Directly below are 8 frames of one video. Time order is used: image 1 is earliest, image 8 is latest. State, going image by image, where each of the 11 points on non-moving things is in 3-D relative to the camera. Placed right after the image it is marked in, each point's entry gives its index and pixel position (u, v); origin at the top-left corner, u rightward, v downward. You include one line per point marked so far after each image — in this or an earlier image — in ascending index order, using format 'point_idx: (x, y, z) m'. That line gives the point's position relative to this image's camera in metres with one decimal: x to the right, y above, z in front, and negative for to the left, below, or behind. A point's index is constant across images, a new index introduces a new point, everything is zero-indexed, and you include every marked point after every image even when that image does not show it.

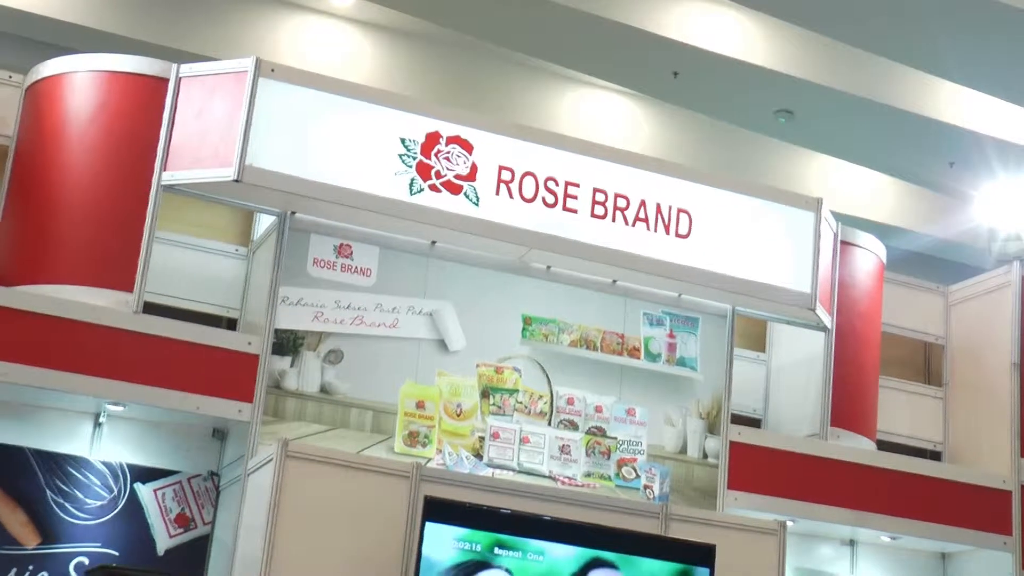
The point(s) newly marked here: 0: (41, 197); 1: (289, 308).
0: (-1.5, +0.3, +3.5) m
1: (-0.7, -0.1, +3.6) m
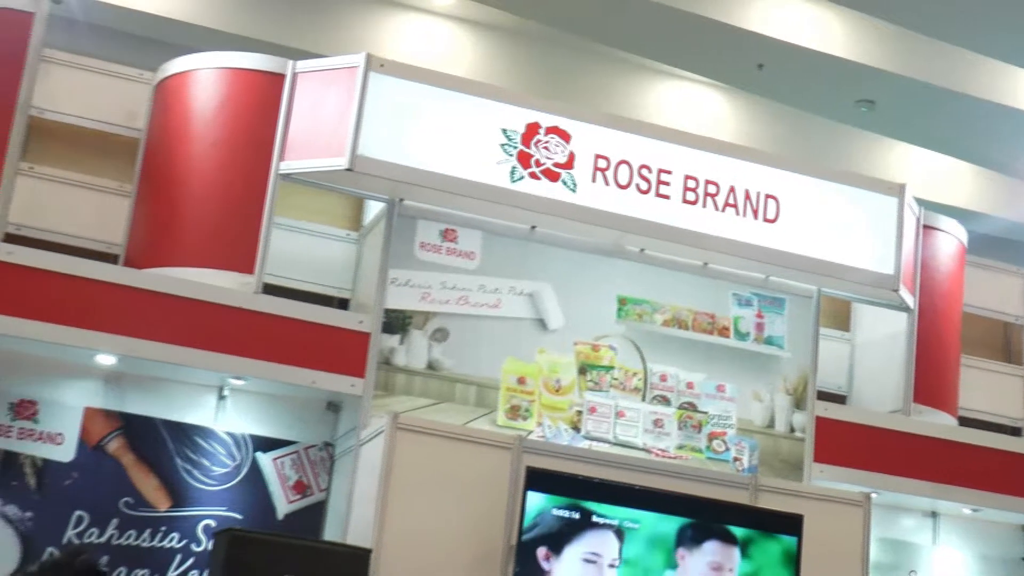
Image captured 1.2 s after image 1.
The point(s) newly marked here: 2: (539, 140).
0: (-1.2, +0.3, +3.7) m
1: (-0.4, 0.0, +3.8) m
2: (+0.1, +0.5, +3.7) m
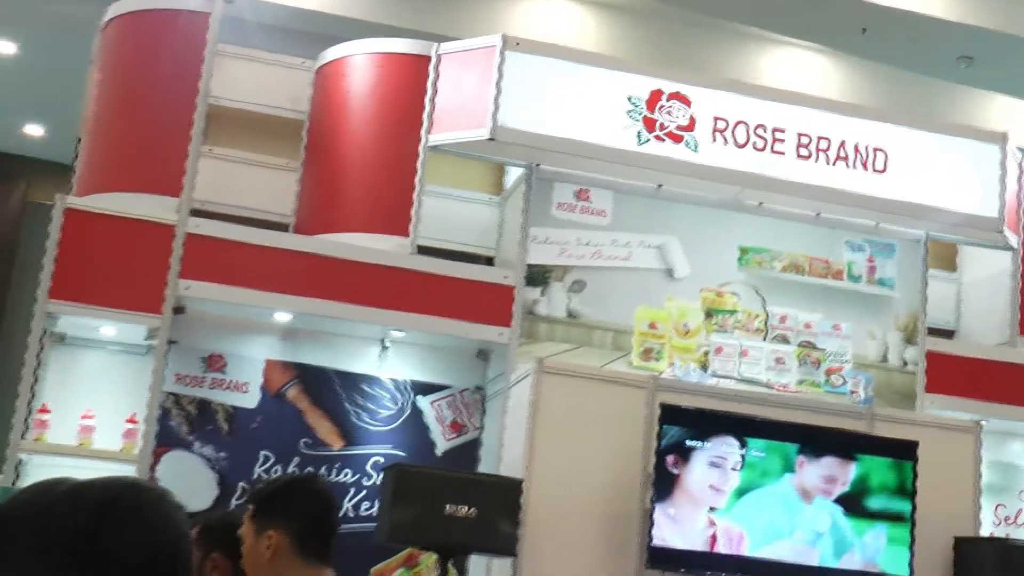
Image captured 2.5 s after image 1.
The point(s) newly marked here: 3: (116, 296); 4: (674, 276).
0: (-0.7, +0.5, +4.2) m
1: (+0.1, +0.2, +4.2) m
2: (+0.6, +0.7, +4.0) m
3: (-1.4, 0.0, +3.8) m
4: (+0.6, 0.0, +4.3) m
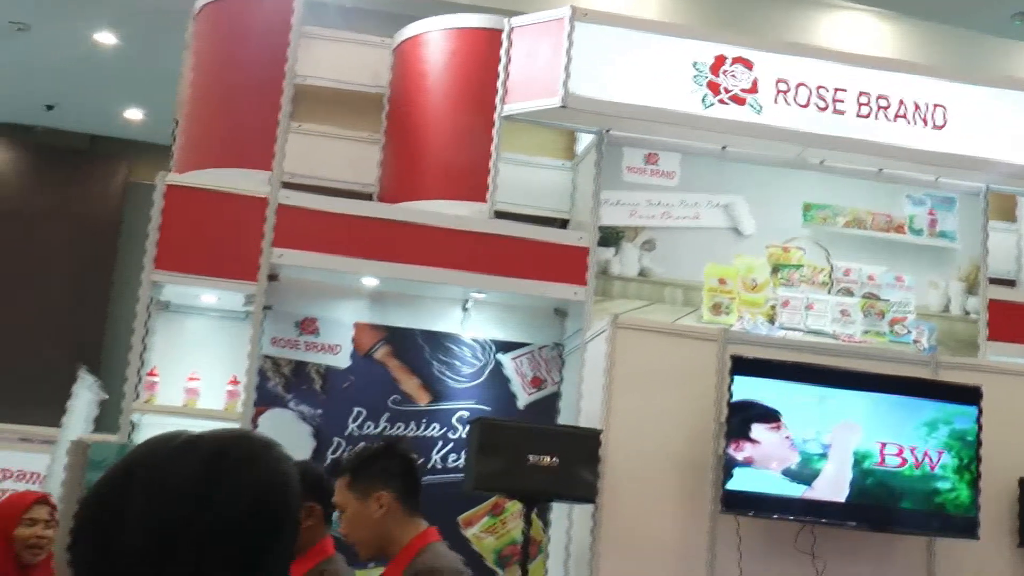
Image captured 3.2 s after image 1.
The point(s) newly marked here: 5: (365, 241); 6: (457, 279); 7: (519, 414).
0: (-0.4, +0.6, +4.4) m
1: (+0.4, +0.3, +4.4) m
2: (+0.8, +0.8, +4.2) m
3: (-1.1, +0.1, +4.1) m
4: (+0.9, +0.2, +4.5) m
5: (-0.6, +0.2, +4.2) m
6: (-0.2, 0.0, +4.2) m
7: (0.0, -0.5, +4.4) m
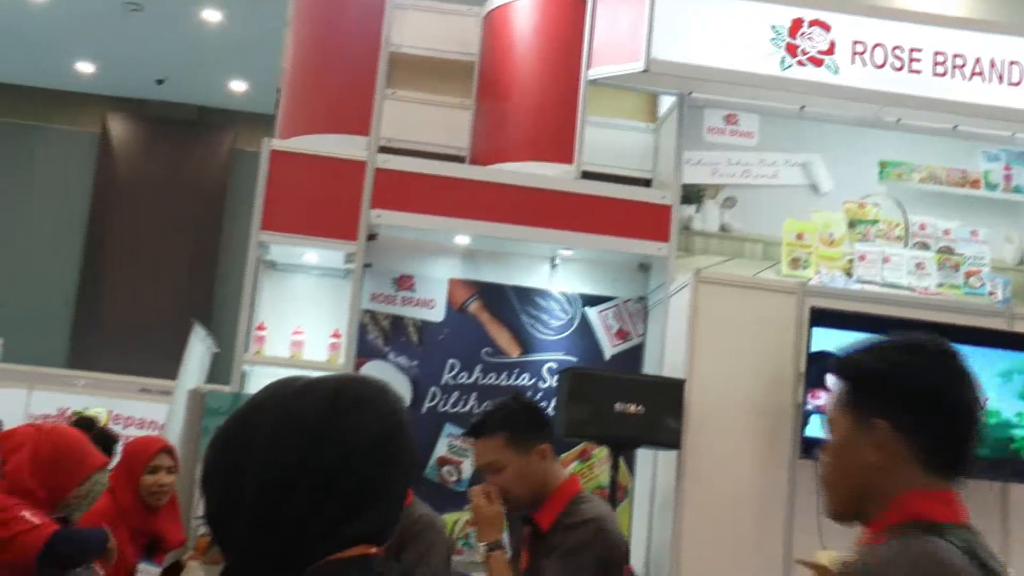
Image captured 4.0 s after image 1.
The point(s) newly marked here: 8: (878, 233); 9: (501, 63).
0: (0.0, +0.8, +4.6) m
1: (+0.8, +0.5, +4.6) m
2: (+1.2, +1.0, +4.4) m
3: (-0.8, +0.2, +4.3) m
4: (+1.3, +0.4, +4.6) m
5: (-0.2, +0.3, +4.4) m
6: (+0.1, +0.2, +4.4) m
7: (+0.4, -0.3, +4.6) m
8: (+1.5, +0.2, +4.6) m
9: (0.0, +0.9, +4.6) m
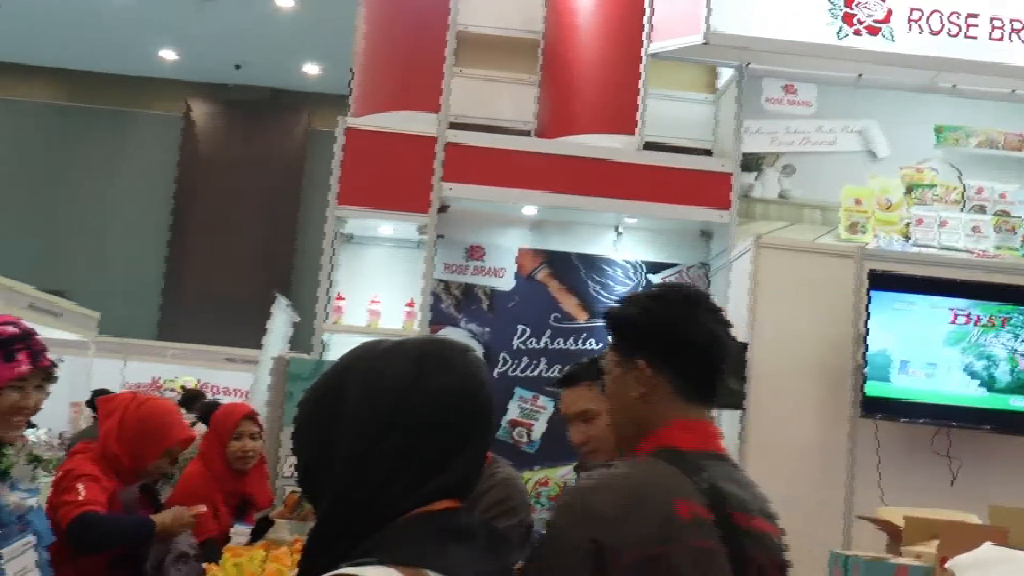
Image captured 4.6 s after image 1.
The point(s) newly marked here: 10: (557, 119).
0: (+0.2, +0.9, +4.8) m
1: (+1.0, +0.7, +4.7) m
2: (+1.4, +1.2, +4.5) m
3: (-0.5, +0.4, +4.5) m
4: (+1.6, +0.6, +4.7) m
5: (+0.1, +0.5, +4.6) m
6: (+0.4, +0.3, +4.6) m
7: (+0.7, -0.2, +4.8) m
8: (+1.8, +0.4, +4.7) m
9: (+0.2, +1.1, +4.8) m
10: (+0.2, +0.7, +4.8) m
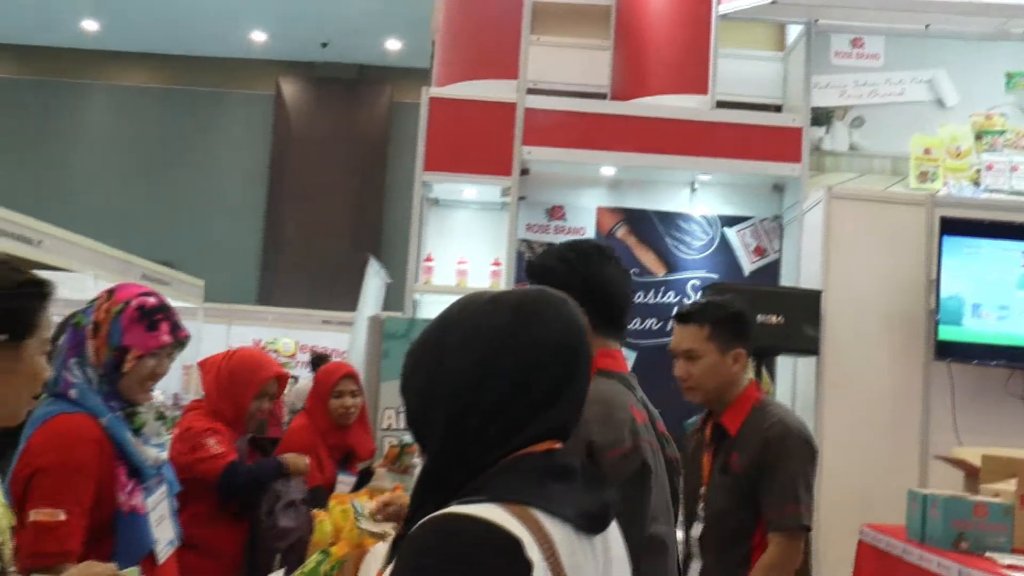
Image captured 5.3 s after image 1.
0: (+0.6, +1.1, +5.0) m
1: (+1.4, +0.9, +4.9) m
2: (+1.7, +1.4, +4.6) m
3: (-0.2, +0.5, +4.8) m
4: (+1.9, +0.8, +4.8) m
5: (+0.4, +0.7, +4.8) m
6: (+0.8, +0.5, +4.7) m
7: (+1.0, 0.0, +5.0) m
8: (+2.1, +0.6, +4.8) m
9: (+0.6, +1.3, +5.0) m
10: (+0.5, +0.9, +5.0) m
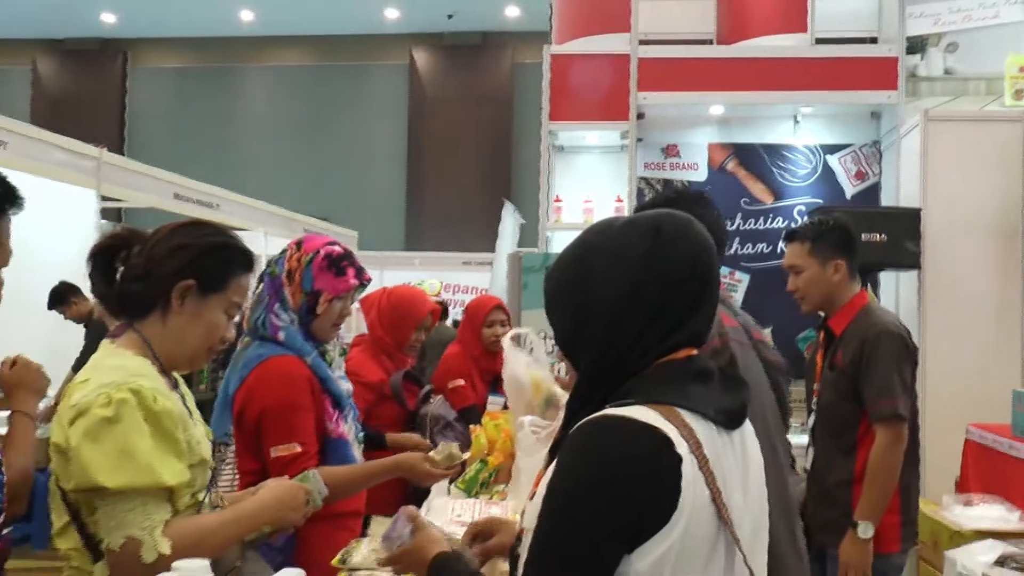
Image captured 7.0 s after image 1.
0: (+1.1, +1.5, +5.4) m
1: (+1.9, +1.3, +5.2) m
2: (+2.2, +1.8, +4.9) m
3: (+0.4, +0.8, +5.3) m
4: (+2.4, +1.2, +5.1) m
5: (+0.9, +1.0, +5.2) m
6: (+1.3, +0.9, +5.2) m
7: (+1.6, +0.4, +5.4) m
8: (+2.7, +1.1, +5.1) m
9: (+1.1, +1.6, +5.4) m
10: (+1.1, +1.3, +5.4) m
